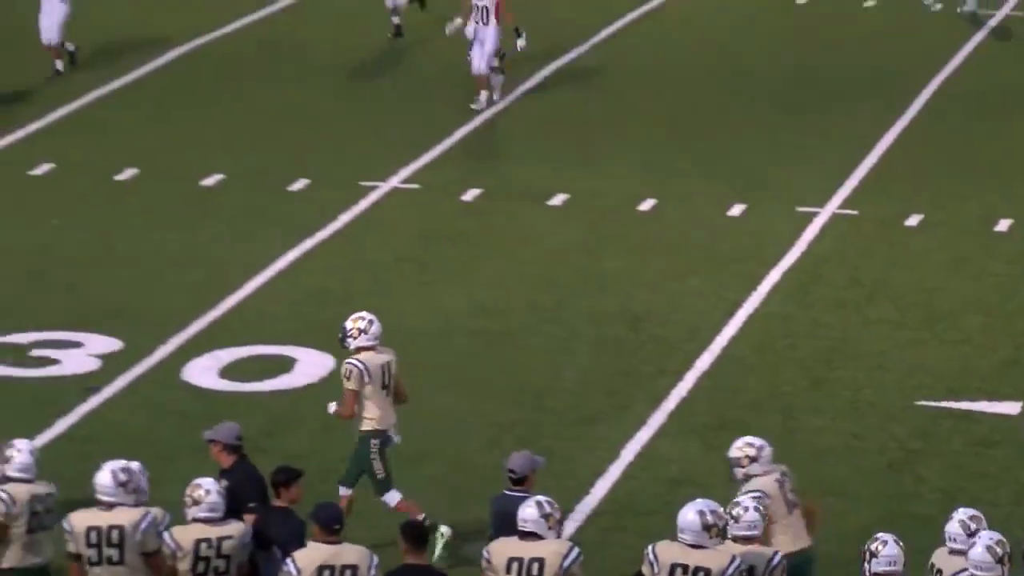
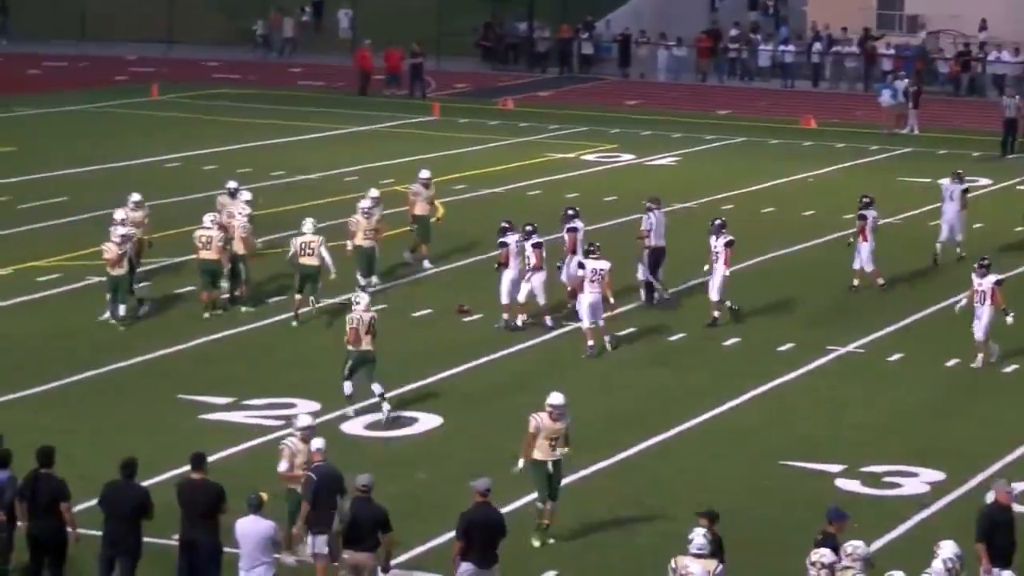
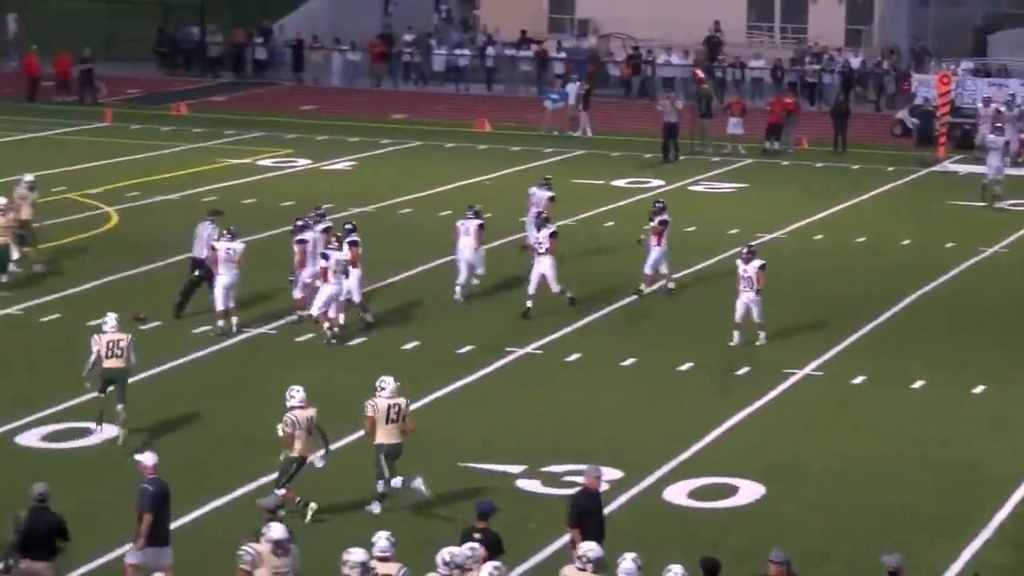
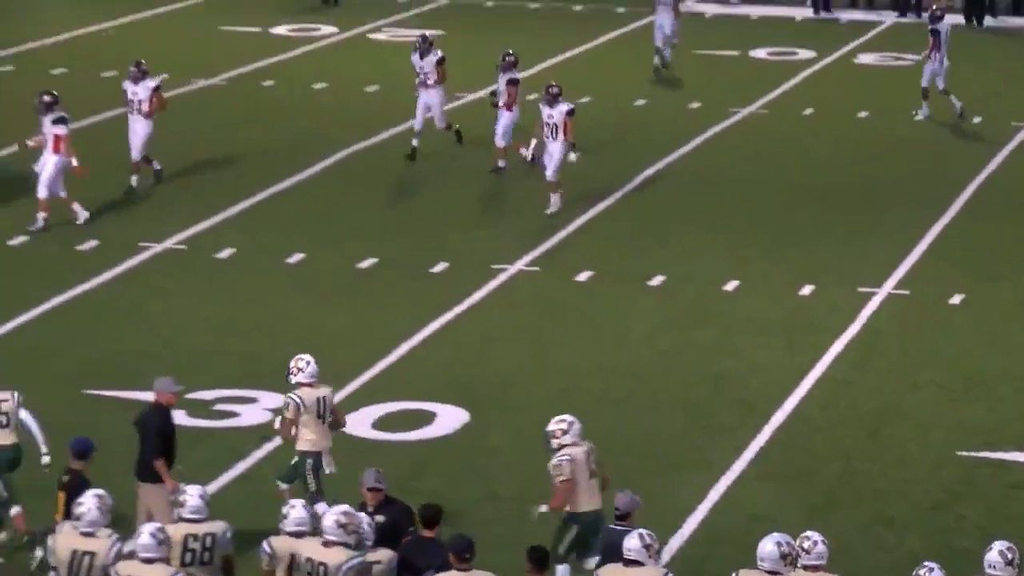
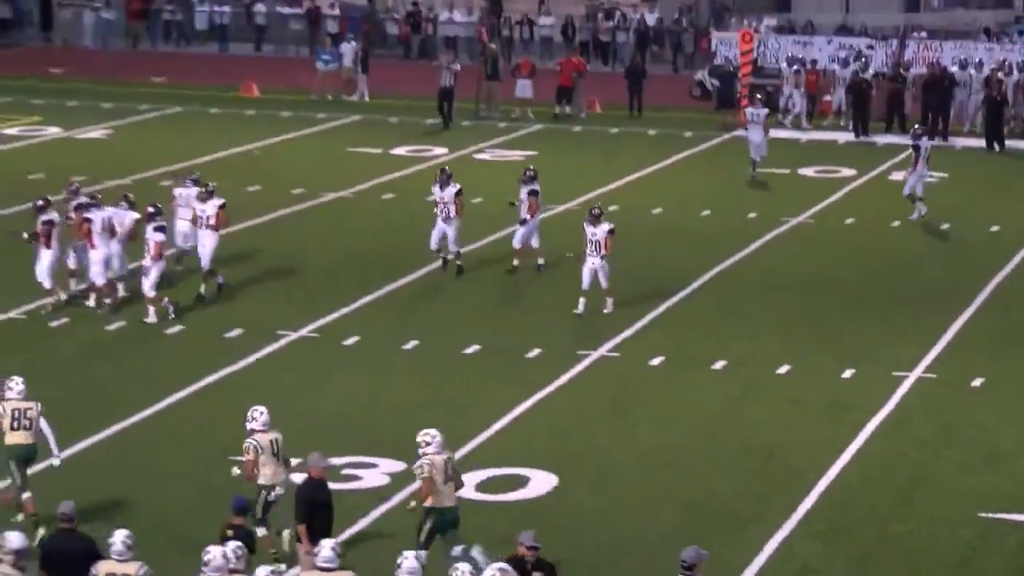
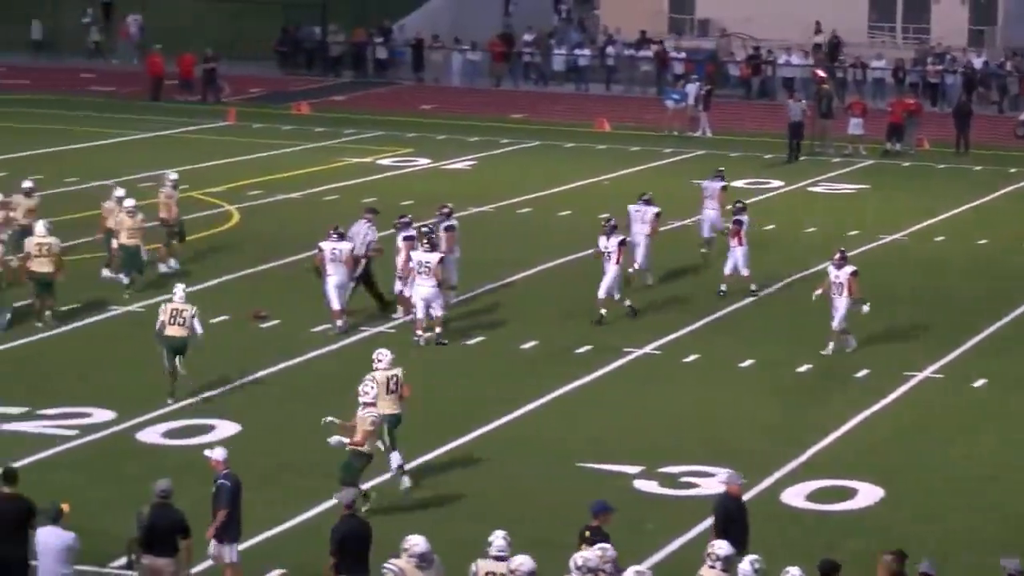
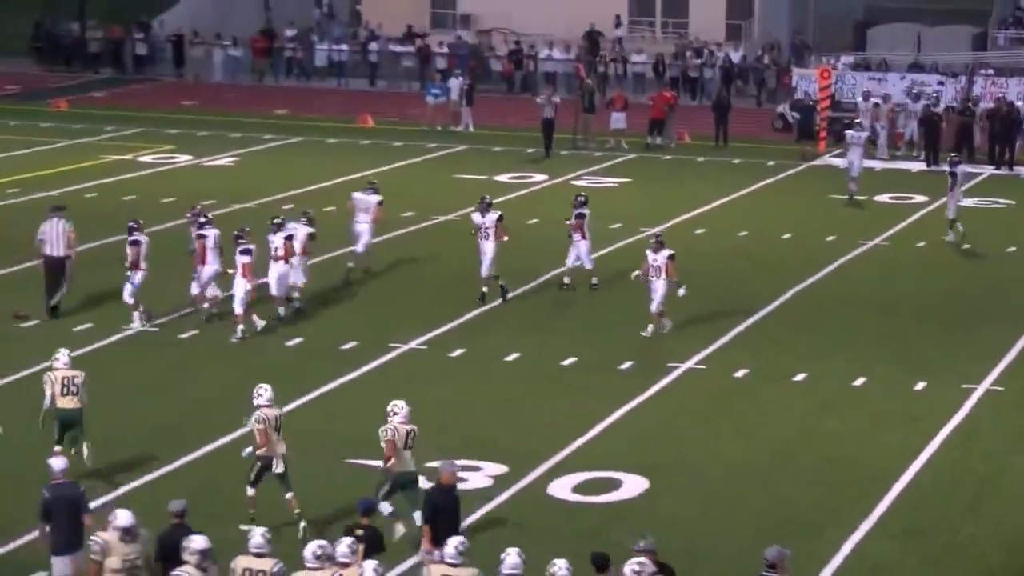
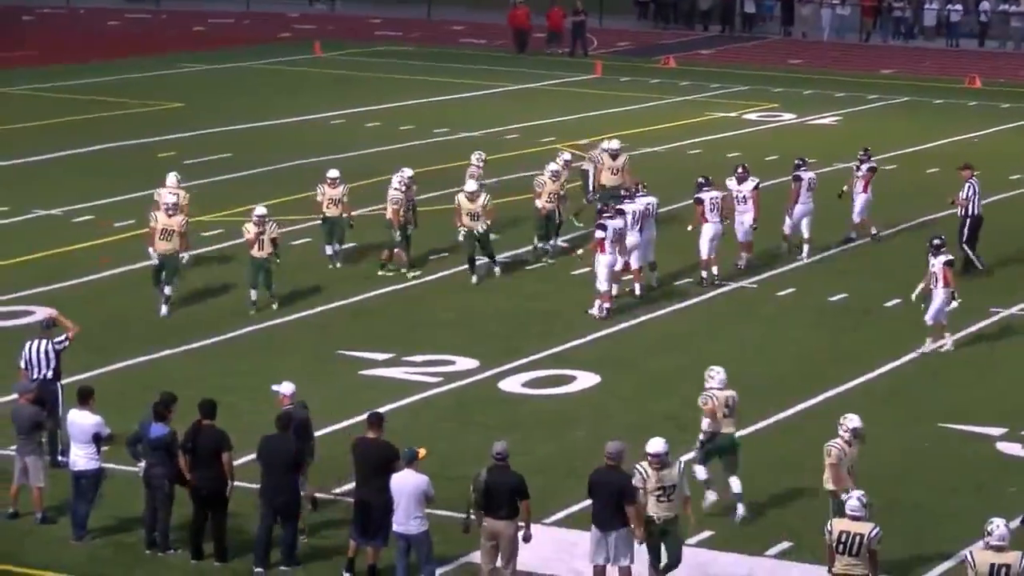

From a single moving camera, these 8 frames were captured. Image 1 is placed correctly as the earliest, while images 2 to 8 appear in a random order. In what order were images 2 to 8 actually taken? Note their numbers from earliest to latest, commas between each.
4, 5, 7, 3, 6, 2, 8
